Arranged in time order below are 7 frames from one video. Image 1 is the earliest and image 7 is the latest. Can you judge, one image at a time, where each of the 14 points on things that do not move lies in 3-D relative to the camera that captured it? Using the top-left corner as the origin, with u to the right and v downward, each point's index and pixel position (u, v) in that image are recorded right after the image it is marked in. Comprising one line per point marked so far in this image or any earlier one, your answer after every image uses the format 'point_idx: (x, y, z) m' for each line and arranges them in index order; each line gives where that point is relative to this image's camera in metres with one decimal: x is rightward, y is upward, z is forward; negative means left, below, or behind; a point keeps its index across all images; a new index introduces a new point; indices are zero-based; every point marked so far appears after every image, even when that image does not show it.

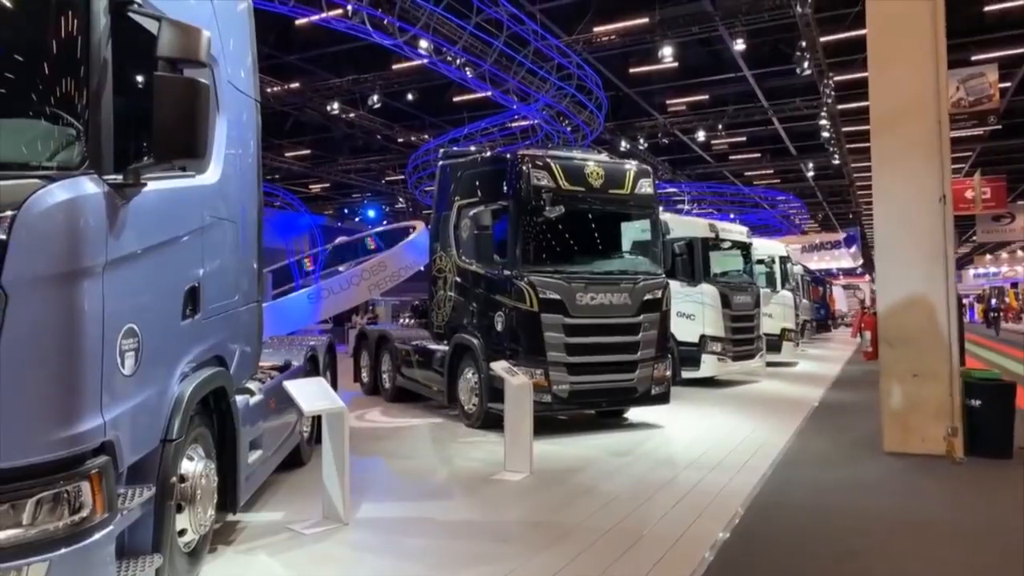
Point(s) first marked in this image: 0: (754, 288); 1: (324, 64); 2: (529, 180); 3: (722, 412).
0: (+4.2, 0.0, +12.8) m
1: (-4.3, +5.1, +17.0) m
2: (+0.2, +1.1, +7.5) m
3: (+2.7, -1.6, +9.6) m
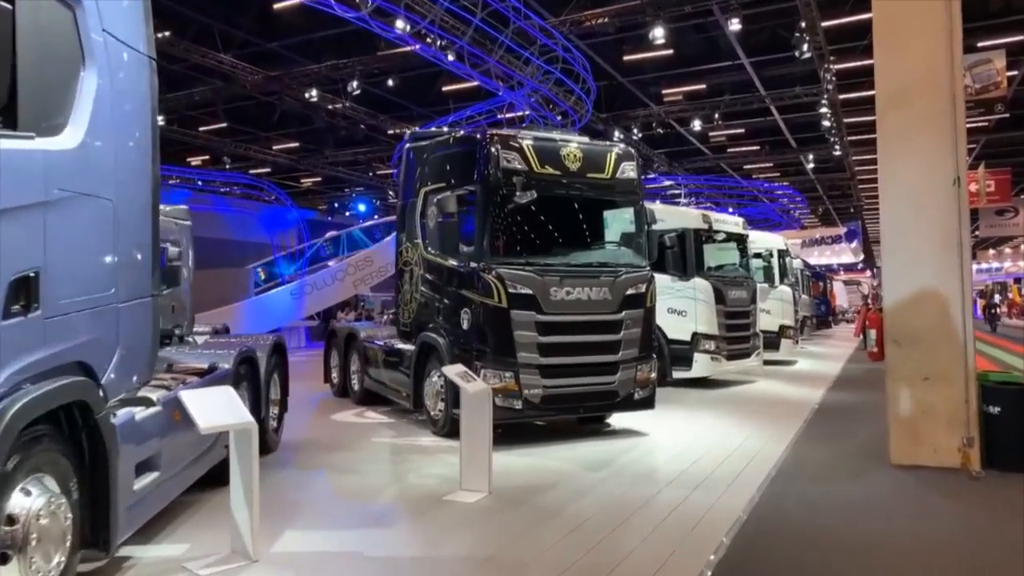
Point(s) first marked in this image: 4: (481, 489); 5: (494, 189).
0: (+3.9, +0.1, +12.1) m
1: (-4.6, +5.2, +16.3) m
2: (-0.1, +1.1, +6.8) m
3: (+2.4, -1.6, +8.9) m
4: (-0.2, -1.4, +5.0) m
5: (-0.2, +0.9, +6.7) m
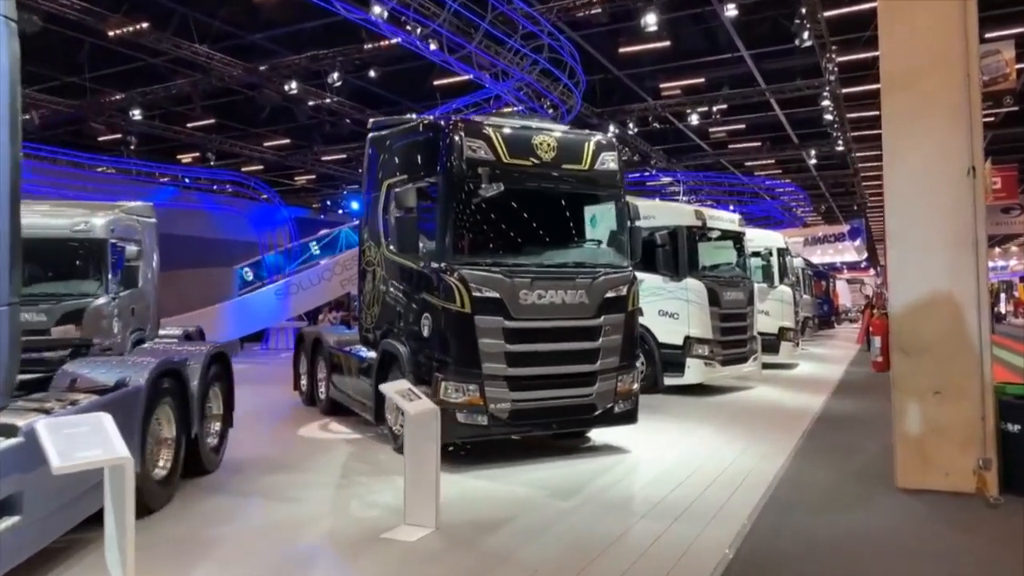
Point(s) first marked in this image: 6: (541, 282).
0: (+3.6, +0.1, +11.4) m
1: (-4.8, +5.2, +15.6) m
2: (-0.4, +1.1, +6.1) m
3: (+2.2, -1.6, +8.3) m
4: (-0.5, -1.4, +4.4) m
5: (-0.5, +0.9, +6.1) m
6: (+0.2, 0.0, +6.1) m
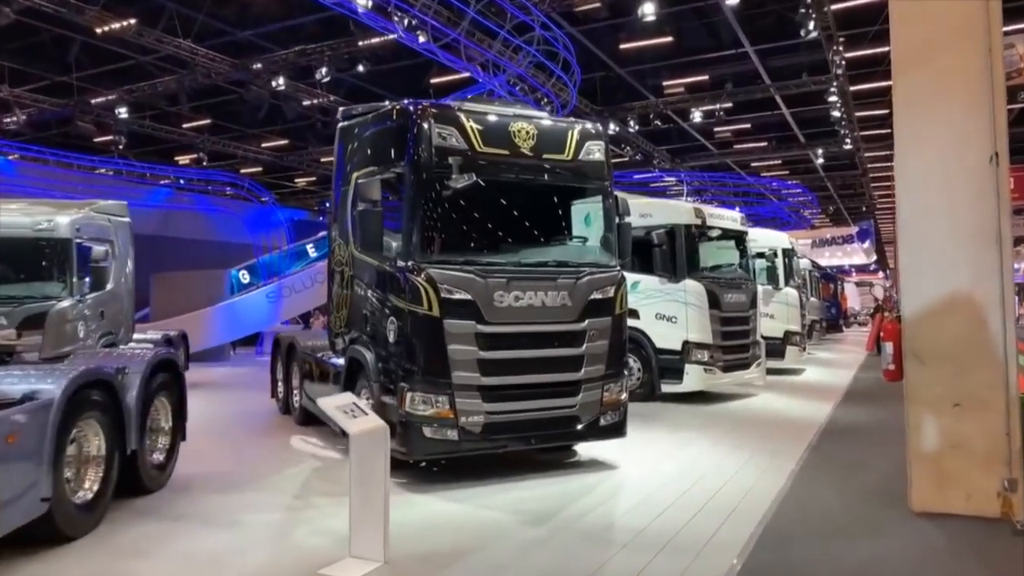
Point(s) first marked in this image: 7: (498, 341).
0: (+3.5, 0.0, +10.8) m
1: (-4.9, +5.2, +15.2) m
2: (-0.6, +1.1, +5.6) m
3: (+2.0, -1.6, +7.7) m
4: (-0.7, -1.4, +3.9) m
5: (-0.7, +0.9, +5.6) m
6: (0.0, 0.0, +5.6) m
7: (-0.1, -0.4, +5.5) m
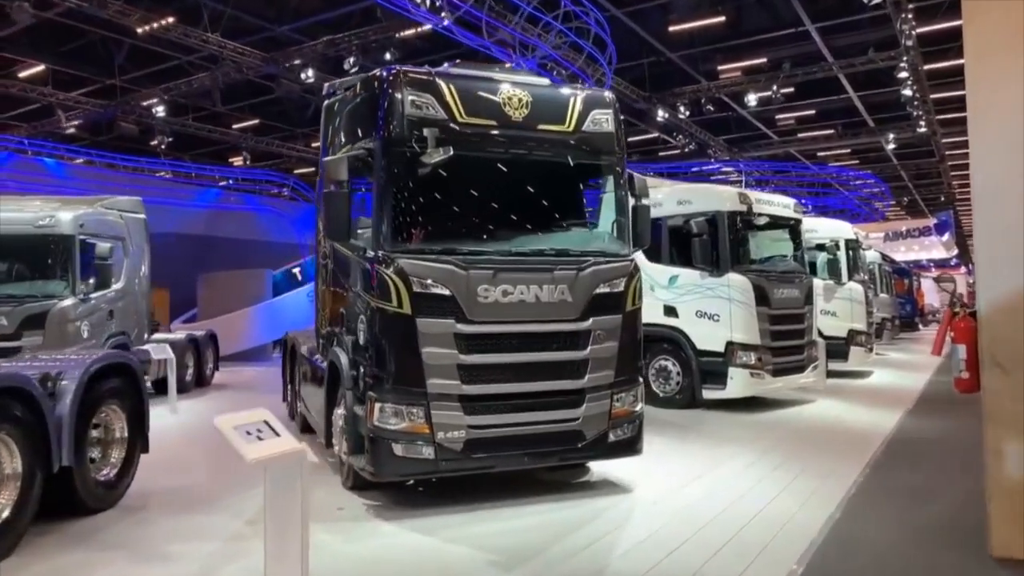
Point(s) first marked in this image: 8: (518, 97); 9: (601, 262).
0: (+3.8, +0.1, +9.7) m
1: (-4.2, +5.2, +14.7) m
2: (-0.7, +1.1, +4.8) m
3: (+2.1, -1.5, +6.7) m
4: (-0.9, -1.4, +3.1) m
5: (-0.7, +0.9, +4.8) m
6: (0.0, +0.1, +4.8) m
7: (-0.2, -0.4, +4.7) m
8: (+0.1, +1.3, +5.1) m
9: (+0.6, +0.2, +5.1) m
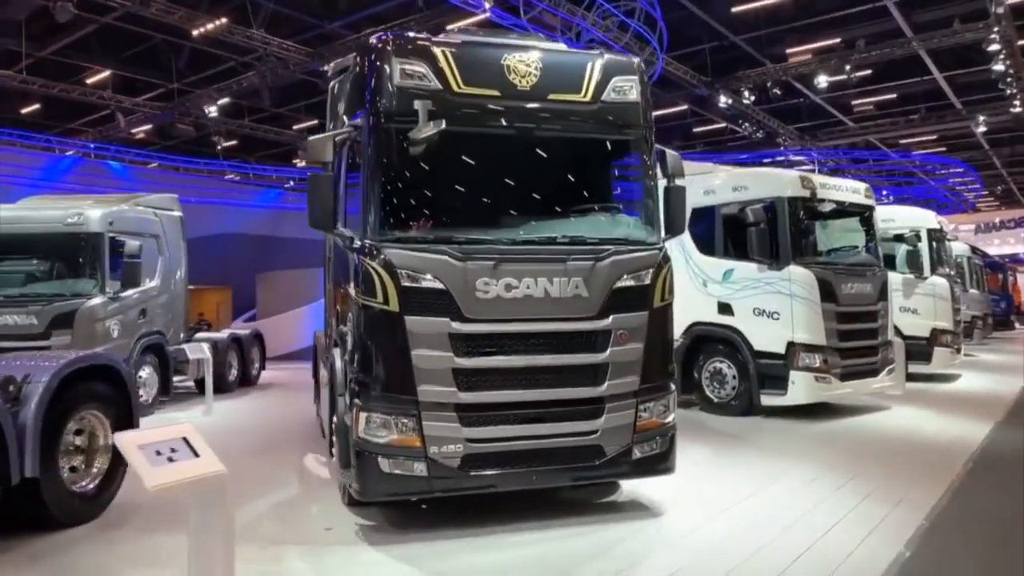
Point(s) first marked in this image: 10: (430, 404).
0: (+4.3, +0.2, +8.7) m
1: (-3.3, +5.2, +14.5) m
2: (-0.7, +1.2, +4.3) m
3: (+2.3, -1.5, +5.9) m
4: (-1.0, -1.3, +2.6) m
5: (-0.7, +0.9, +4.3) m
6: (0.0, +0.1, +4.2) m
7: (-0.2, -0.3, +4.1) m
8: (+0.1, +1.4, +4.5) m
9: (+0.7, +0.2, +4.4) m
10: (-0.4, -0.6, +4.1) m
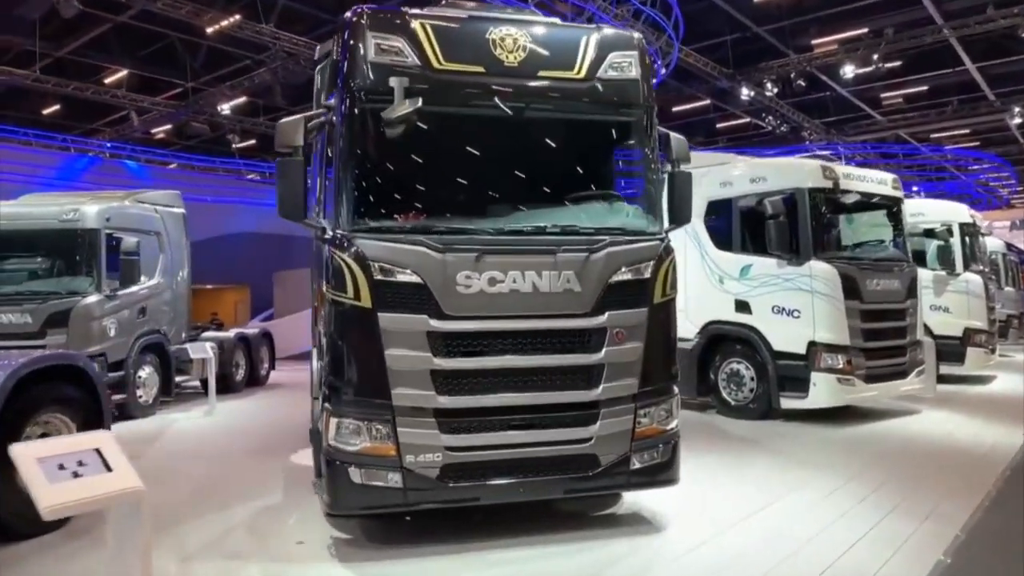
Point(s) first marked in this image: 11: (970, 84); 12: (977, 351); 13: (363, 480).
0: (+4.4, +0.2, +8.2) m
1: (-3.0, +5.2, +14.2) m
2: (-0.7, +1.2, +3.9) m
3: (+2.3, -1.4, +5.5) m
4: (-1.2, -1.3, +2.3) m
5: (-0.8, +1.0, +3.9) m
6: (-0.1, +0.2, +3.8) m
7: (-0.2, -0.3, +3.8) m
8: (0.0, +1.4, +4.2) m
9: (+0.6, +0.3, +4.1) m
10: (-0.5, -0.6, +3.7) m
11: (+10.9, +5.0, +17.6) m
12: (+6.7, -0.9, +10.7) m
13: (-0.7, -1.0, +3.7) m
